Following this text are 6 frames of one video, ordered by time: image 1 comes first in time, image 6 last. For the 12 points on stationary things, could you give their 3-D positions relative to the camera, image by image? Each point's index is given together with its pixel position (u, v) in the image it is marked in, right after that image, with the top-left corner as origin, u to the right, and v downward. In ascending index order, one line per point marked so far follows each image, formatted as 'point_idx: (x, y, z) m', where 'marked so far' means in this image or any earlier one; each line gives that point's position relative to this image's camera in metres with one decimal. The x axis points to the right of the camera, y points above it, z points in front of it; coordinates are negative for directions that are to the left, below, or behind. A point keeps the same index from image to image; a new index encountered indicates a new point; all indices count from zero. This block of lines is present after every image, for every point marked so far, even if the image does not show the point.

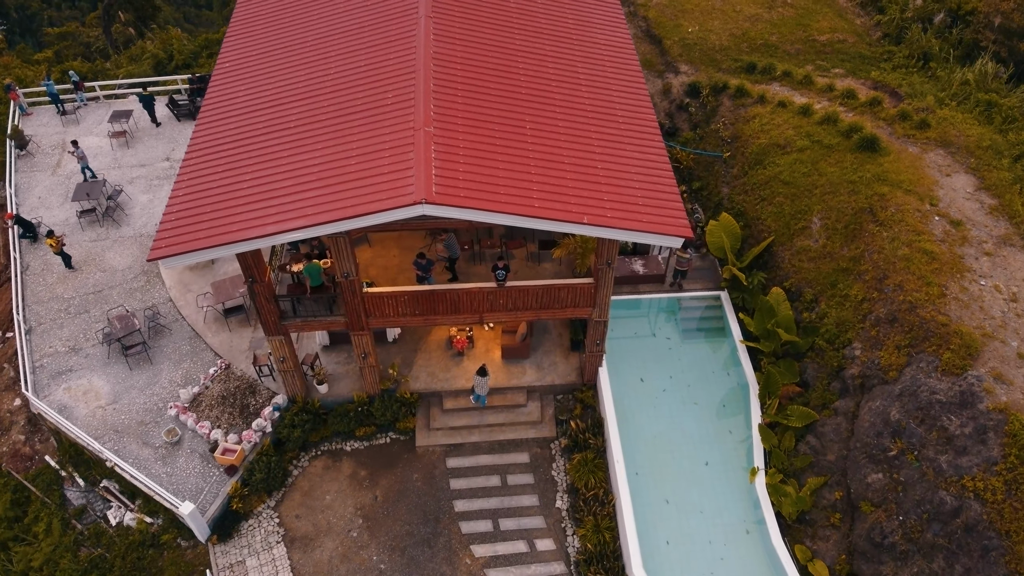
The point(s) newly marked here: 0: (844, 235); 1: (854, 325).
0: (+7.9, +1.3, +15.2) m
1: (+7.6, -0.7, +14.2) m
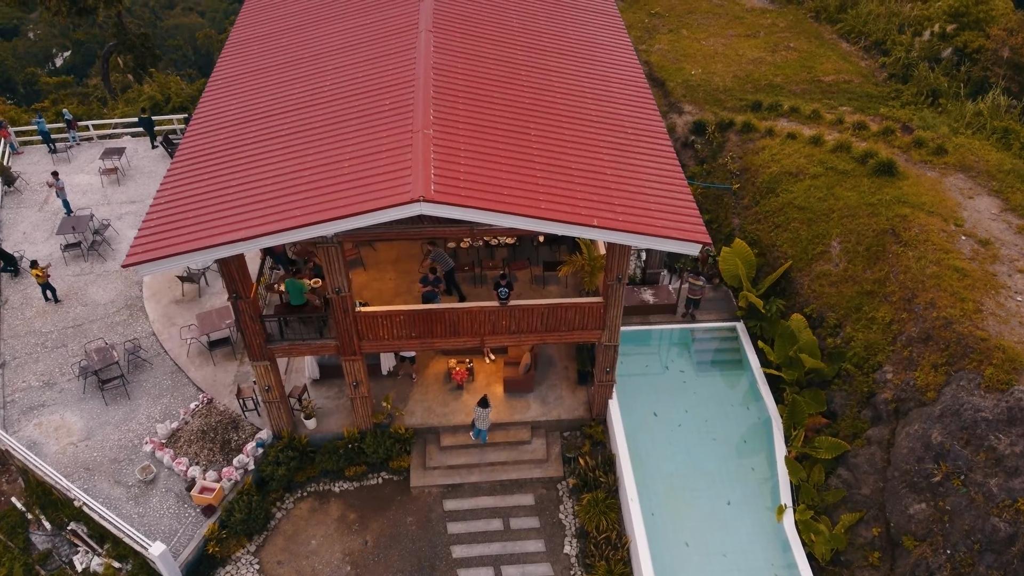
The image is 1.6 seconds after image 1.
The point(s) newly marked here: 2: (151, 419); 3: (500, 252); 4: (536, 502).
0: (+8.1, +0.7, +14.7) m
1: (+7.8, -1.2, +13.5) m
2: (-11.2, -4.0, +19.9) m
3: (-0.4, +1.0, +17.1) m
4: (+0.6, -5.5, +16.7) m
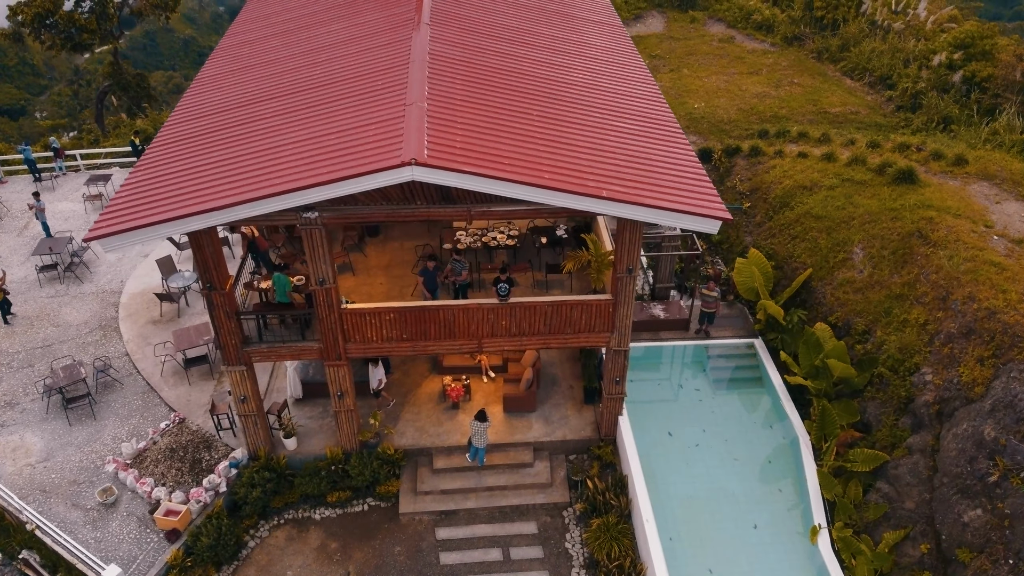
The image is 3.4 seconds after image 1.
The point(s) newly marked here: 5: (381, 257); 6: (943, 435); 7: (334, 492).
0: (+8.3, +0.6, +14.0) m
1: (+8.0, -1.2, +12.6) m
2: (-11.2, -4.3, +18.3) m
3: (-0.2, +0.8, +16.3) m
4: (+0.6, -5.7, +15.2) m
5: (-3.5, +0.8, +17.2) m
6: (+7.7, -2.6, +11.5) m
7: (-4.5, -5.2, +16.3) m
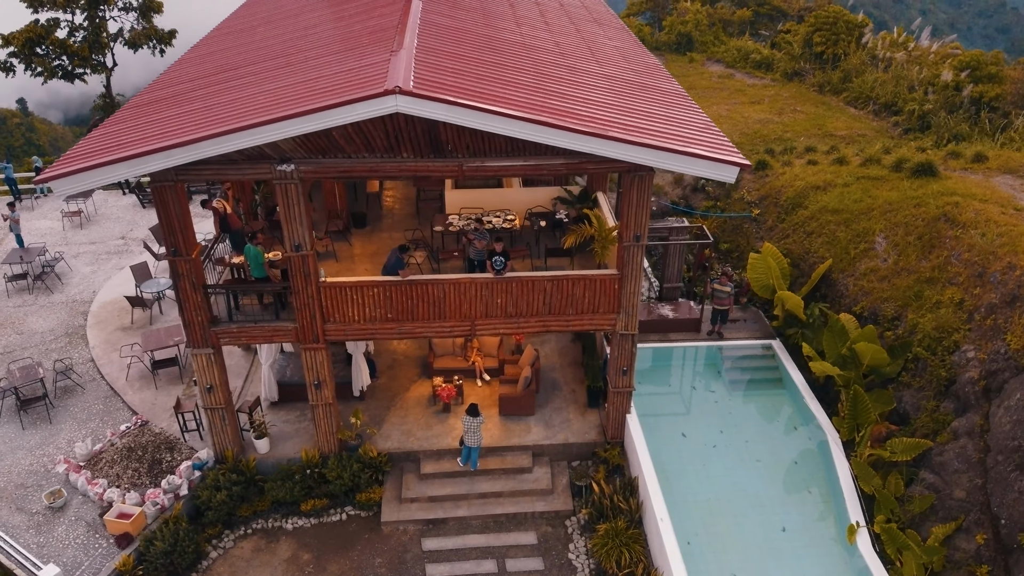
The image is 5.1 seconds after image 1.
0: (+8.4, +0.8, +13.3) m
1: (+8.0, -0.7, +11.7) m
2: (-11.3, -4.0, +16.6) m
3: (-0.2, +1.0, +15.5) m
4: (+0.6, -5.3, +13.6) m
5: (-3.5, +1.0, +16.3) m
6: (+7.8, -2.0, +10.4) m
7: (-4.6, -4.8, +14.6) m
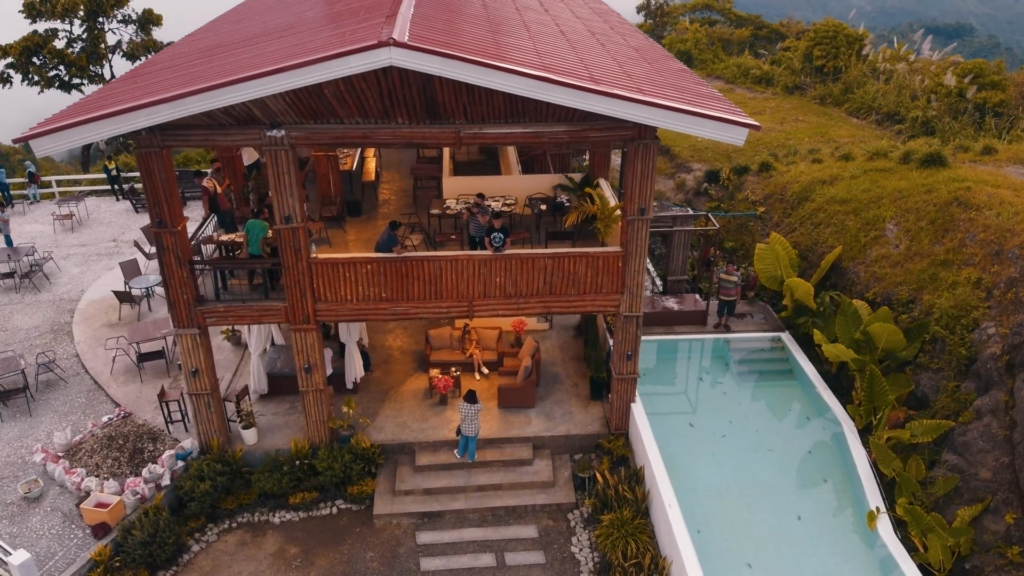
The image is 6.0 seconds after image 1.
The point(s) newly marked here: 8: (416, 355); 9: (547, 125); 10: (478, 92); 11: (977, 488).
0: (+8.4, +1.1, +13.0) m
1: (+8.1, -0.3, +11.3) m
2: (-11.3, -3.6, +15.9) m
3: (-0.1, +1.2, +15.1) m
4: (+0.6, -4.9, +12.9) m
5: (-3.4, +1.3, +15.9) m
6: (+7.8, -1.6, +10.0) m
7: (-4.6, -4.4, +14.0) m
8: (-2.5, -1.7, +16.9) m
9: (+0.6, +2.8, +11.1) m
10: (-0.6, +3.2, +10.5) m
11: (+7.1, -3.0, +9.9) m
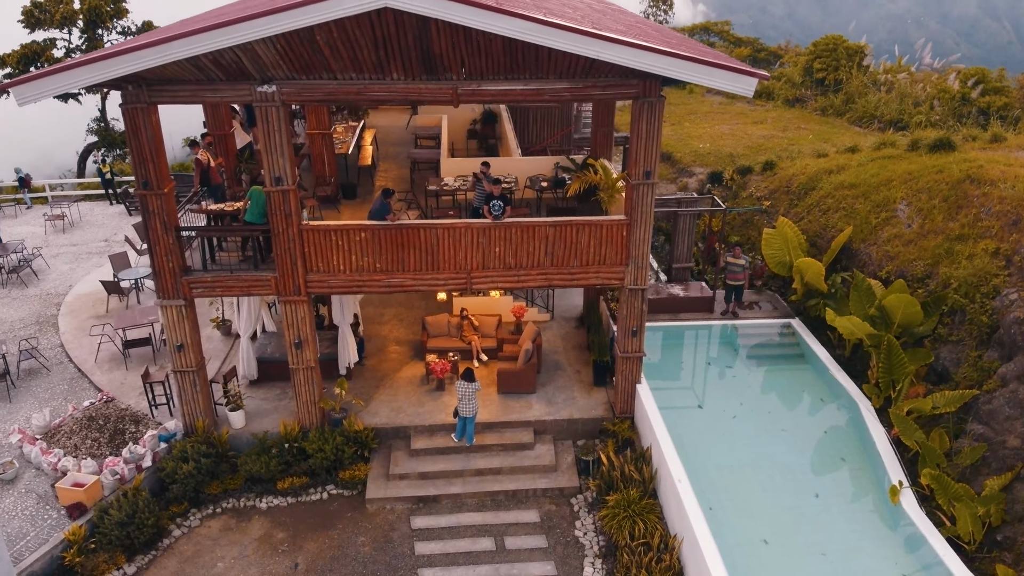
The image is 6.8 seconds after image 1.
0: (+8.5, +1.5, +12.8) m
1: (+8.2, +0.2, +11.0) m
2: (-11.3, -3.1, +15.2) m
3: (0.0, +1.6, +14.8) m
4: (+0.6, -4.4, +12.2) m
5: (-3.3, +1.7, +15.6) m
6: (+7.9, -1.0, +9.6) m
7: (-4.6, -3.8, +13.3) m
8: (-2.5, -1.4, +16.4) m
9: (+0.7, +3.4, +10.9) m
10: (-0.5, +3.9, +10.3) m
11: (+7.1, -2.4, +9.3) m
